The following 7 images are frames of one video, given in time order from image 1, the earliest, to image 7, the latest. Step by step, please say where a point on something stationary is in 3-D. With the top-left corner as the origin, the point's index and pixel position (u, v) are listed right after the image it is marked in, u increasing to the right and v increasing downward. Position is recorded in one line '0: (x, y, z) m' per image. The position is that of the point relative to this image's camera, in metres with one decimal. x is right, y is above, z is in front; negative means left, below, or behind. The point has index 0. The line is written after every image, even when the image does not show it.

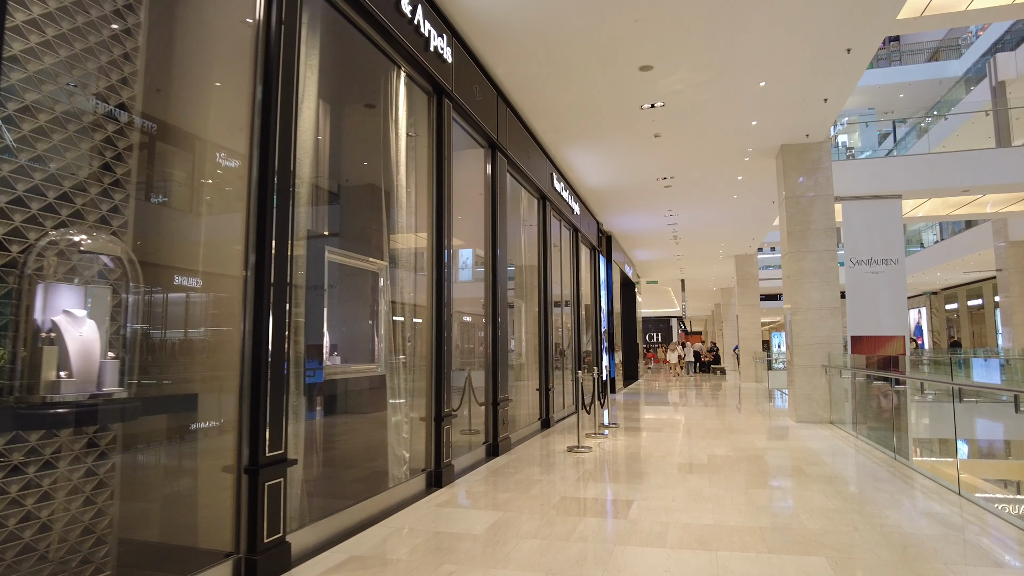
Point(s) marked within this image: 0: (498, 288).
0: (-0.1, 0.0, +6.2) m
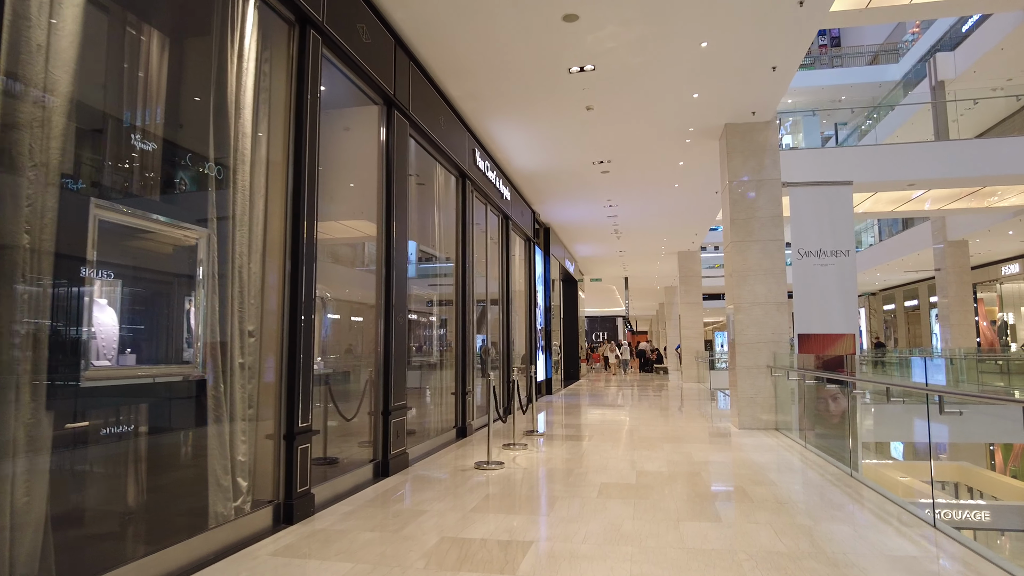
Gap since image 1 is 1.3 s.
0: (-0.9, +0.1, +5.2) m
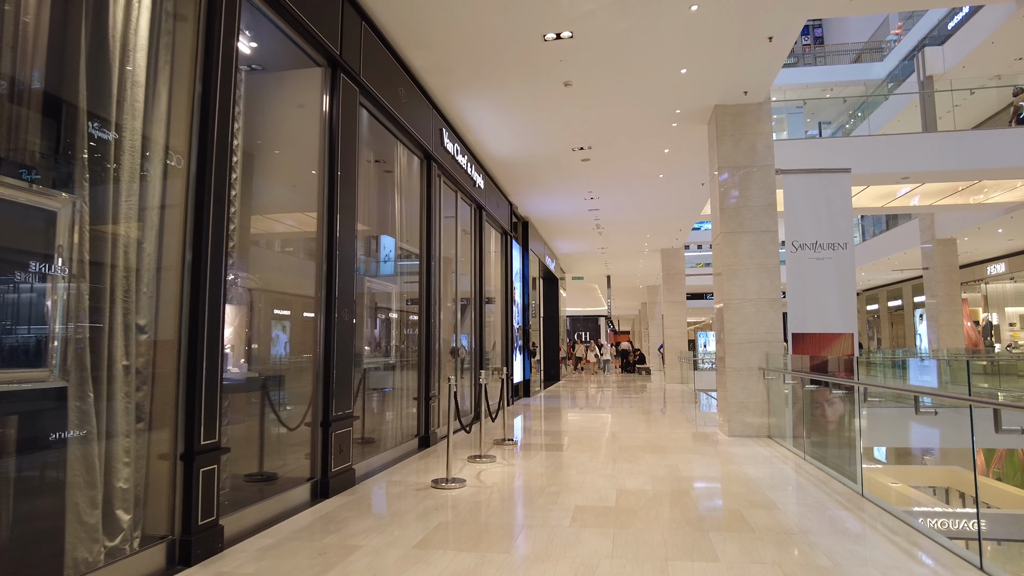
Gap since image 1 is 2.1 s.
0: (-1.2, +0.1, +4.5) m
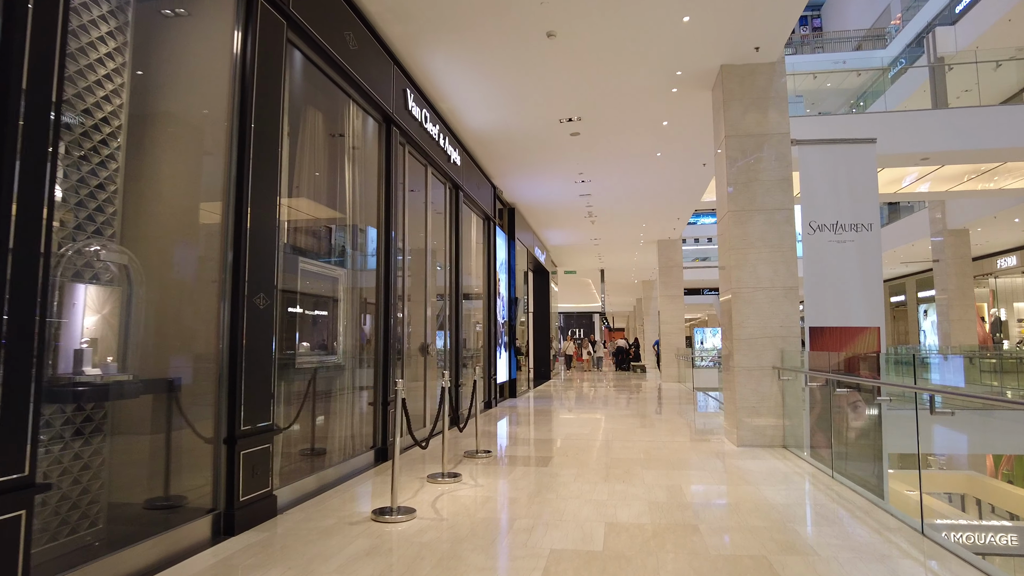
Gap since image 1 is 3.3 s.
0: (-1.4, +0.3, +3.6) m
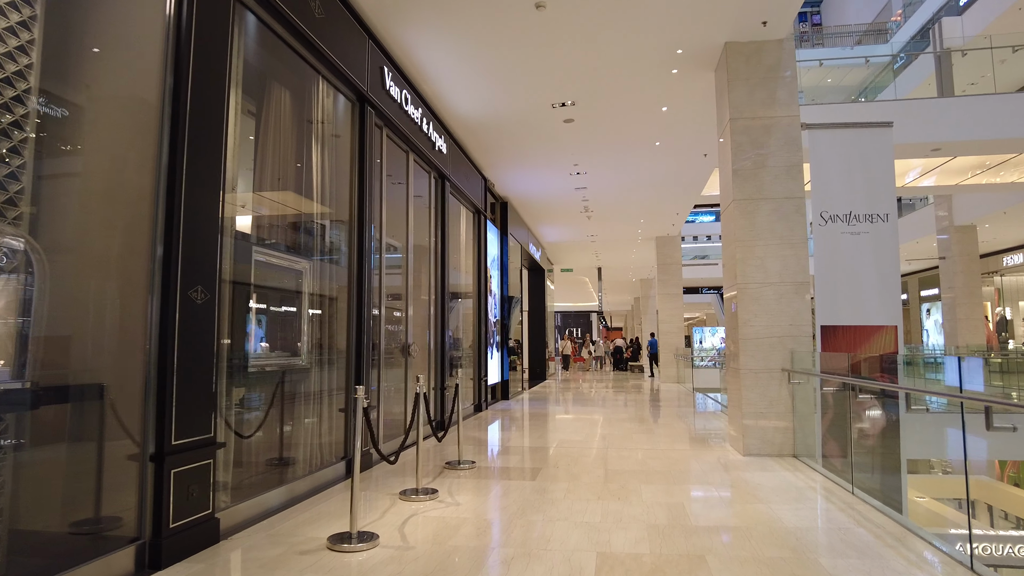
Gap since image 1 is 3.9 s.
0: (-1.5, +0.3, +3.1) m
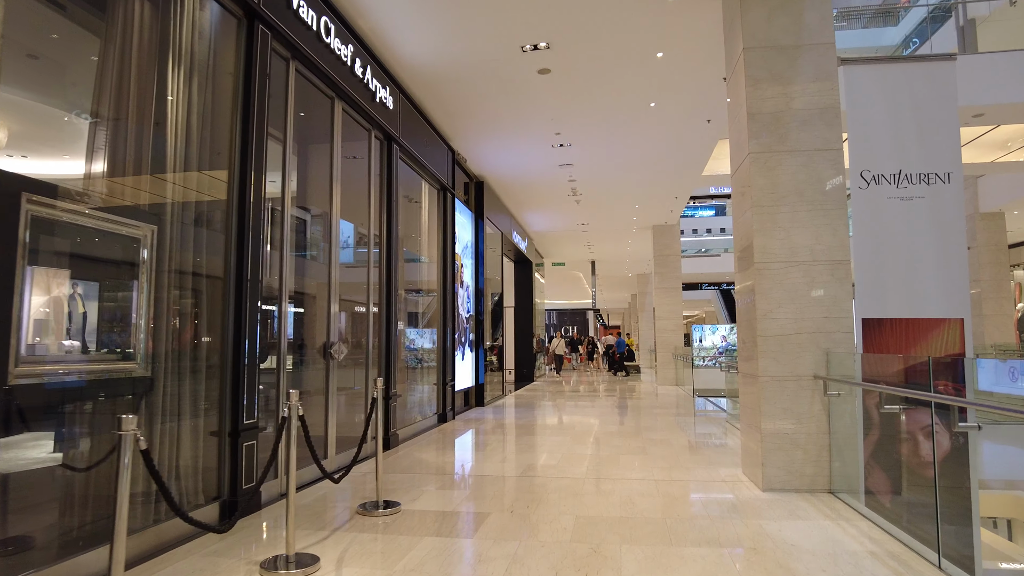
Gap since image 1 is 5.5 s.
0: (-1.8, +0.4, +1.8) m
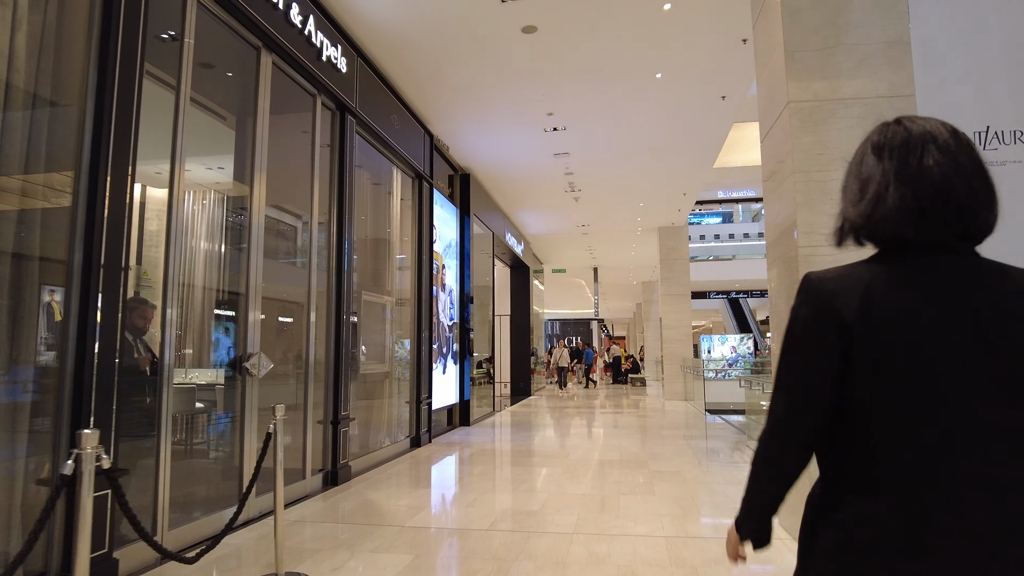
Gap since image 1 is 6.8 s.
0: (-2.0, +0.5, +0.8) m
